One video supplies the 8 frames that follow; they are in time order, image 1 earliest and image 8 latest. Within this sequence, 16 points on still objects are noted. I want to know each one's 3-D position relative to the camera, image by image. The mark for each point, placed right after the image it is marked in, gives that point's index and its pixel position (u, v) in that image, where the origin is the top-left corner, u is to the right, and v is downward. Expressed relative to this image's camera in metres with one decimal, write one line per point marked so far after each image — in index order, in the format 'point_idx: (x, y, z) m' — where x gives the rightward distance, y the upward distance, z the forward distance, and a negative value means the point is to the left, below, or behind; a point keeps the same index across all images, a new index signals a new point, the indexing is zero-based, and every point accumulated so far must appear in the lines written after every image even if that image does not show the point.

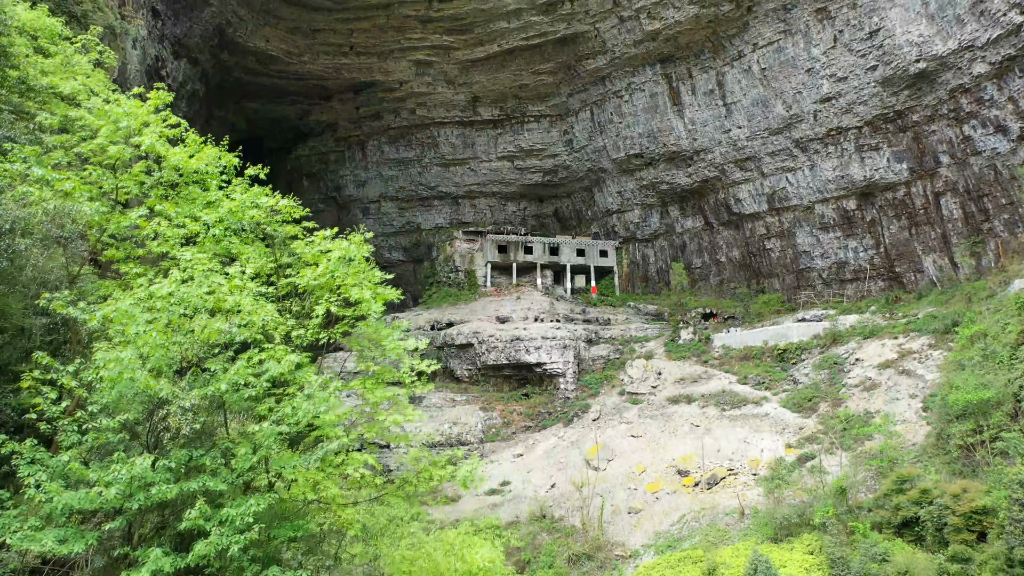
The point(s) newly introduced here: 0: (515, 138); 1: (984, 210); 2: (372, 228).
0: (+0.1, +3.3, +18.8) m
1: (+7.2, +1.3, +12.5) m
2: (-3.4, +1.3, +19.9) m
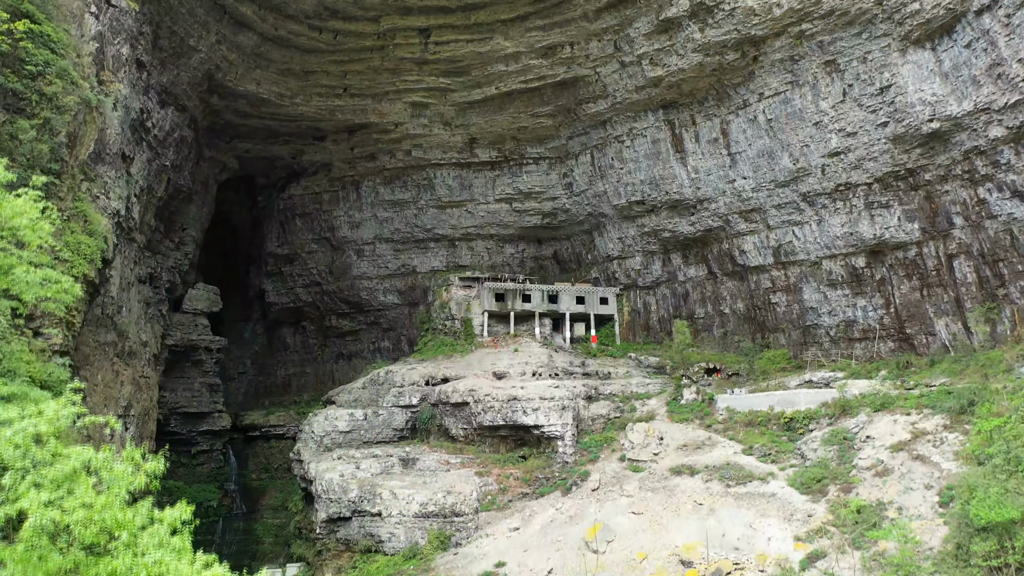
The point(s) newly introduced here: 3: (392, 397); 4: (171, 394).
0: (0.0, +2.3, +18.4) m
1: (+7.2, +0.3, +12.1) m
2: (-3.4, +0.3, +19.5) m
3: (-2.2, -2.0, +15.1) m
4: (-7.4, -2.3, +17.9) m
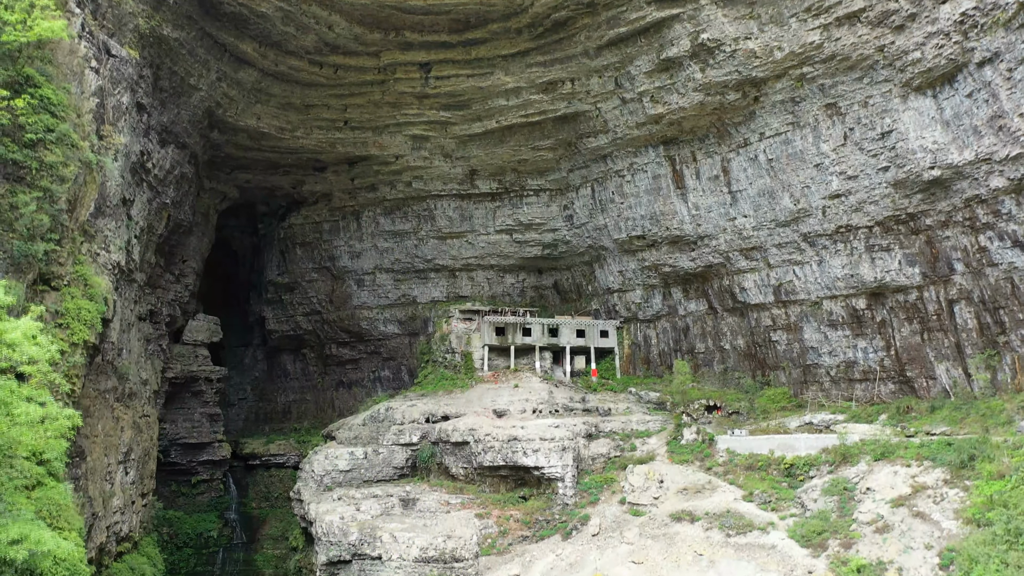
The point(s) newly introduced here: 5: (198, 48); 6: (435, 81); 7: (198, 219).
0: (0.0, +1.6, +18.4) m
1: (+7.2, -0.4, +12.0) m
2: (-3.4, -0.4, +19.5) m
3: (-2.2, -2.7, +15.1) m
4: (-7.4, -3.0, +17.9) m
5: (-5.5, +4.1, +14.3) m
6: (-1.5, +4.1, +16.4) m
7: (-6.8, +1.5, +17.7) m
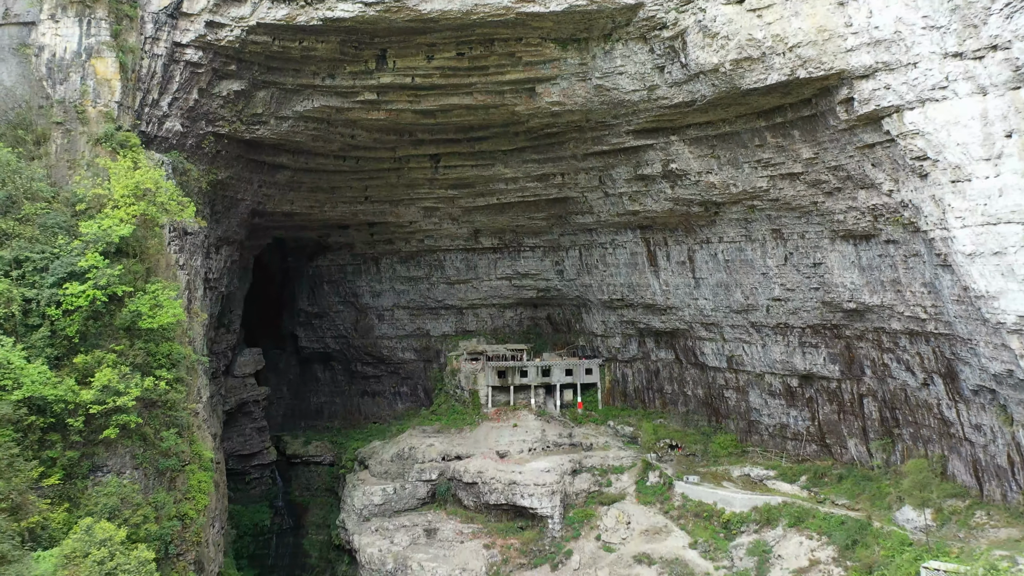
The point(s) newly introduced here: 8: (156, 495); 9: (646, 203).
0: (0.0, +0.6, +21.2) m
1: (+7.2, -2.4, +15.4) m
2: (-3.4, -1.2, +22.6) m
3: (-2.2, -4.2, +18.7) m
4: (-7.4, -4.0, +21.5) m
5: (-5.5, +2.3, +16.8) m
6: (-1.6, +2.7, +18.8) m
7: (-6.8, +0.3, +20.6) m
8: (-4.7, -2.7, +10.9) m
9: (+2.9, +1.8, +17.8) m
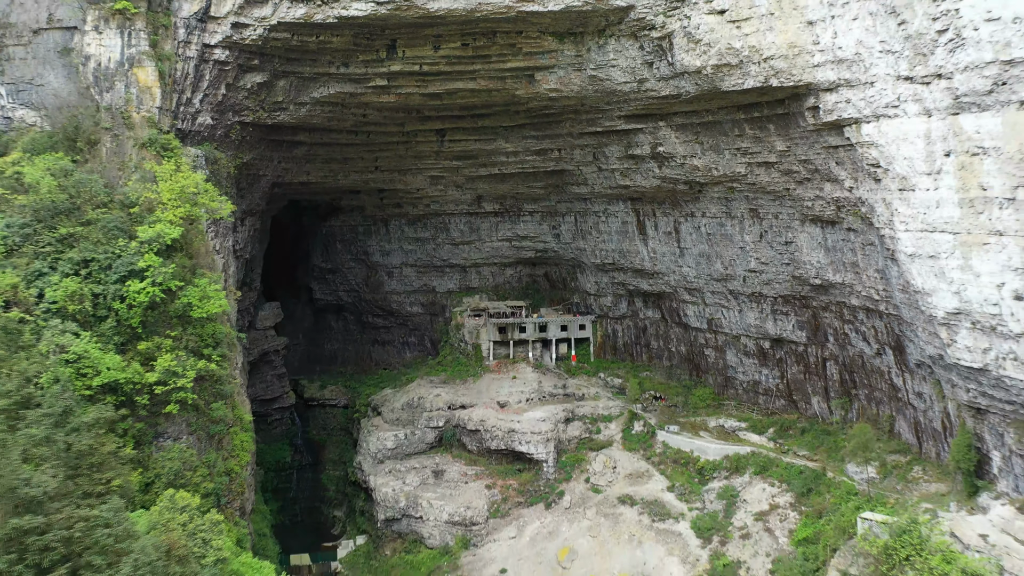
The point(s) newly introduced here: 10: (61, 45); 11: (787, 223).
0: (0.0, +1.7, +22.8) m
1: (+7.1, -1.9, +17.3) m
2: (-3.4, 0.0, +24.4) m
3: (-2.2, -3.3, +20.8) m
4: (-7.4, -2.9, +23.6) m
5: (-5.5, +3.0, +18.2) m
6: (-1.6, +3.6, +20.2) m
7: (-6.8, +1.4, +22.2) m
8: (-4.7, -2.6, +12.8) m
9: (+2.9, +2.6, +19.2) m
10: (-8.0, +4.3, +14.6) m
11: (+5.7, +1.3, +17.0) m
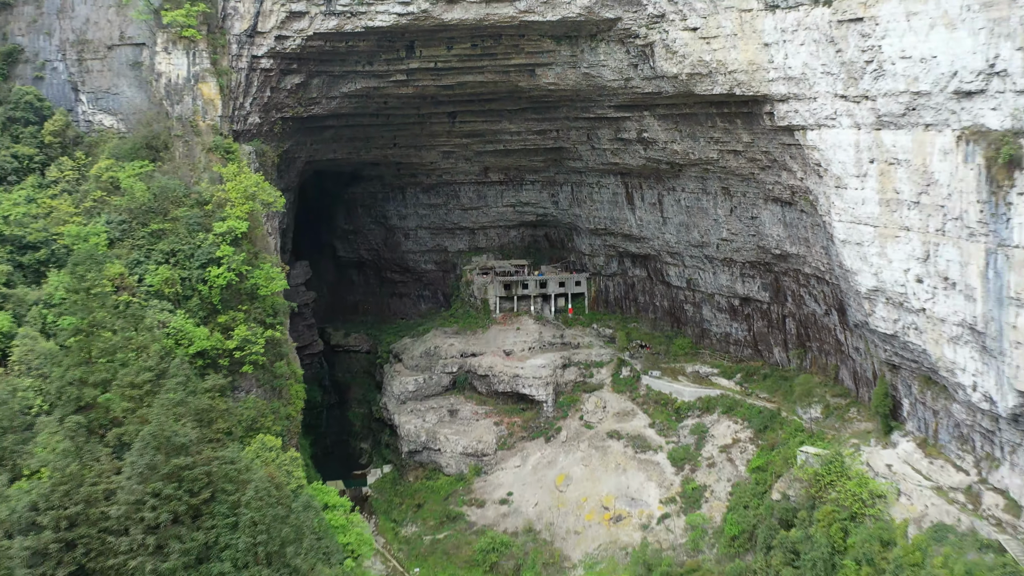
0: (+0.1, +2.9, +25.5) m
1: (+7.3, -1.2, +20.3) m
2: (-3.3, +1.4, +27.2) m
3: (-2.1, -2.2, +23.9) m
4: (-7.3, -1.6, +26.7) m
5: (-5.4, +3.8, +20.8) m
6: (-1.5, +4.6, +22.8) m
7: (-6.7, +2.5, +25.0) m
8: (-4.6, -2.2, +15.9) m
9: (+3.0, +3.5, +21.9) m
10: (-7.9, +4.7, +17.2) m
11: (+5.8, +2.1, +19.7) m
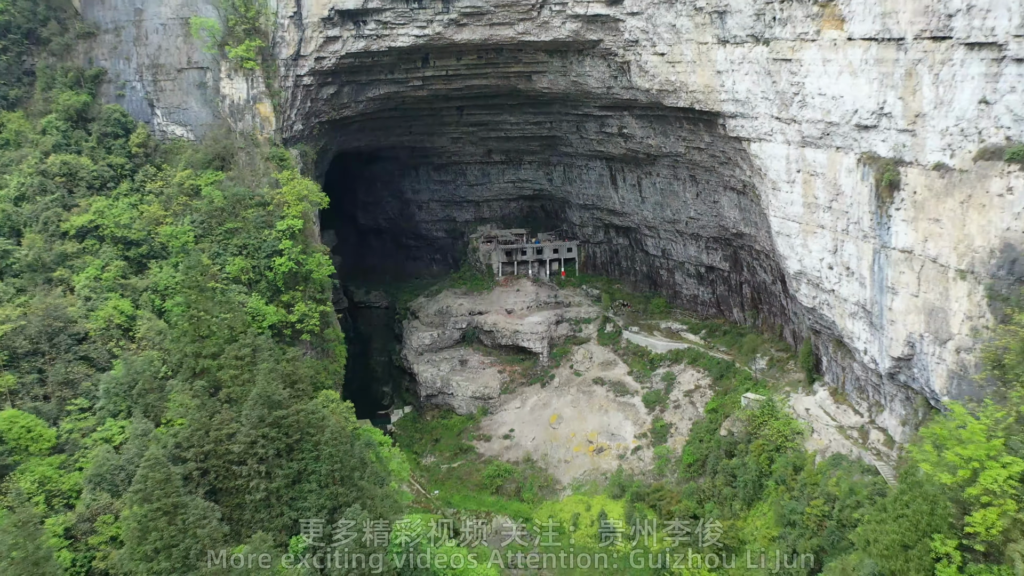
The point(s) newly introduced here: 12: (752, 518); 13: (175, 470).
0: (+0.1, +4.1, +29.2) m
1: (+7.3, -0.3, +24.3) m
2: (-3.3, +2.7, +31.1) m
3: (-2.0, -1.2, +28.0) m
4: (-7.3, -0.3, +30.7) m
5: (-5.4, +4.6, +24.5) m
6: (-1.5, +5.5, +26.3) m
7: (-6.7, +3.7, +28.7) m
8: (-4.6, -1.8, +20.1) m
9: (+3.0, +4.4, +25.6) m
10: (-7.9, +5.2, +20.7) m
11: (+5.8, +2.8, +23.5) m
12: (+5.2, -4.9, +17.6) m
13: (-5.4, -2.9, +13.3) m
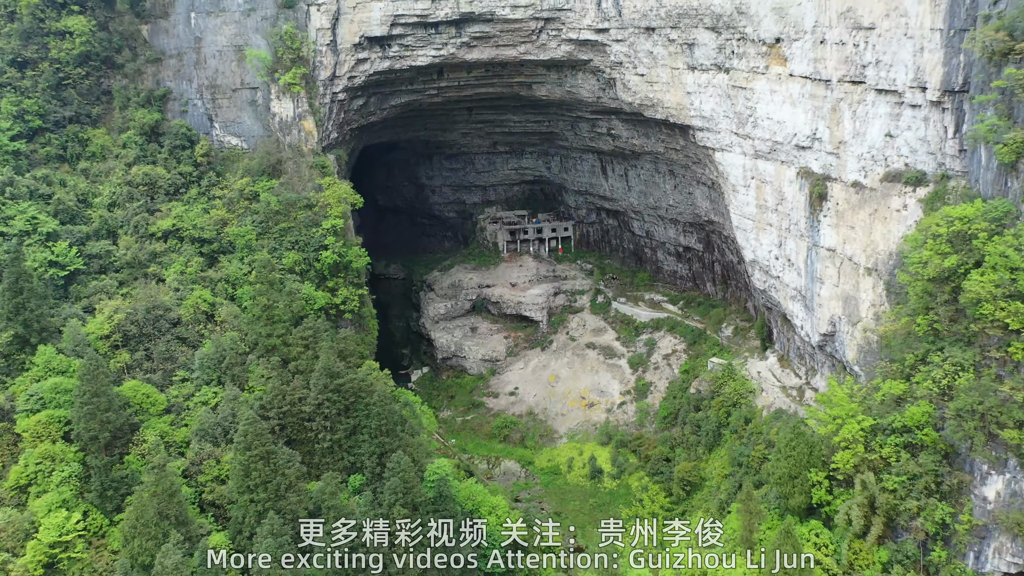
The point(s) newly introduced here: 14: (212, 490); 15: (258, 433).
0: (+0.2, +5.1, +33.0) m
1: (+7.4, +0.4, +28.4) m
2: (-3.2, +3.8, +35.0) m
3: (-1.9, -0.3, +32.2) m
4: (-7.1, +0.7, +34.8) m
5: (-5.3, +5.3, +28.3) m
6: (-1.4, +6.3, +30.1) m
7: (-6.6, +4.6, +32.6) m
8: (-4.4, -1.4, +24.3) m
9: (+3.1, +5.2, +29.4) m
10: (-7.8, +5.6, +24.5) m
11: (+5.9, +3.5, +27.4) m
12: (+5.3, -4.6, +22.0) m
13: (-5.3, -3.0, +17.6) m
14: (-6.3, -4.3, +17.4) m
15: (-5.3, -3.0, +17.0) m
